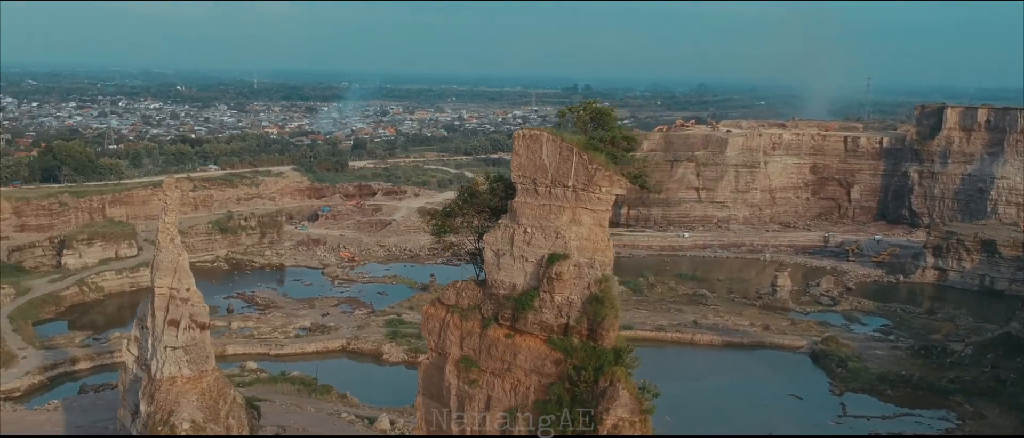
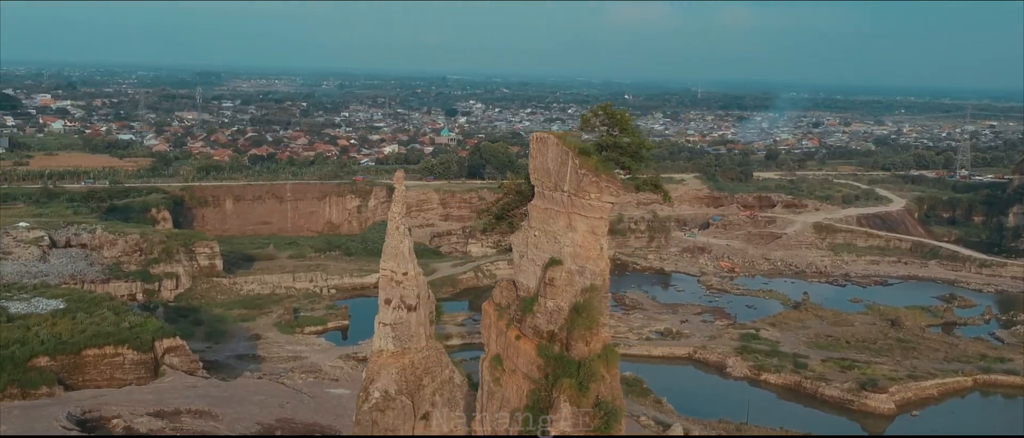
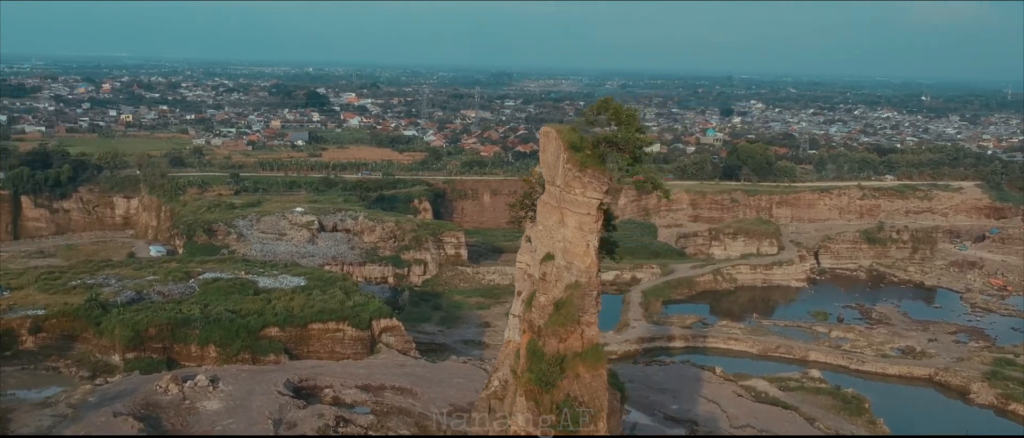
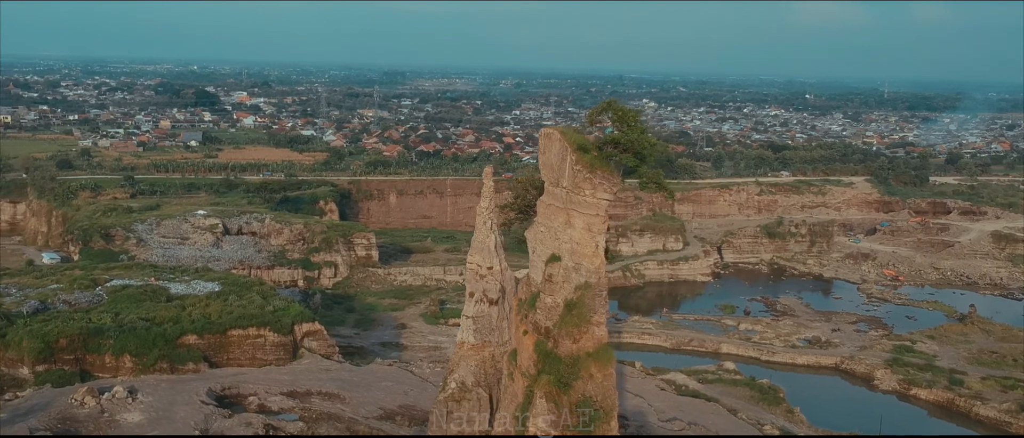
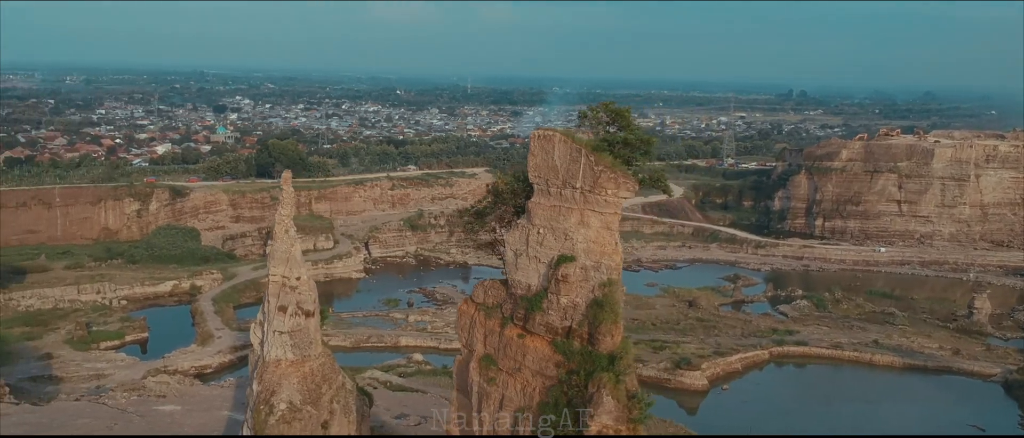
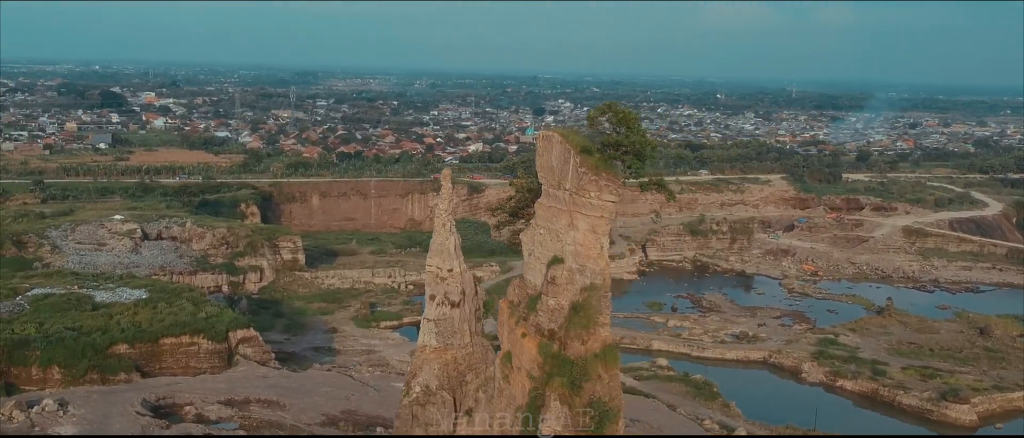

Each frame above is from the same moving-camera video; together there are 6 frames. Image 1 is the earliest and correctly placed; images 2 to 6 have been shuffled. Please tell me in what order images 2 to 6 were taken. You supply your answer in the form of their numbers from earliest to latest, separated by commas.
5, 2, 6, 4, 3
